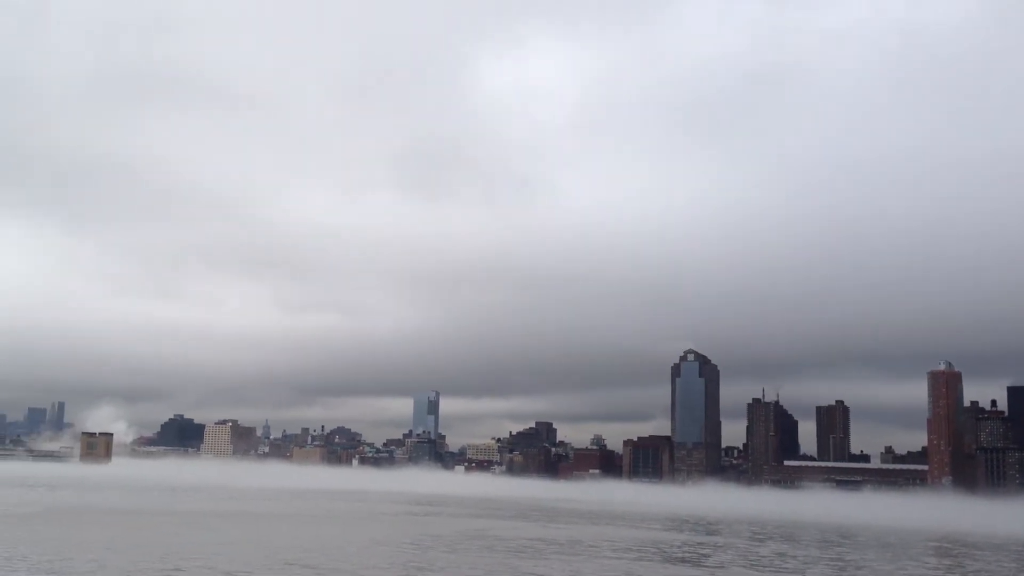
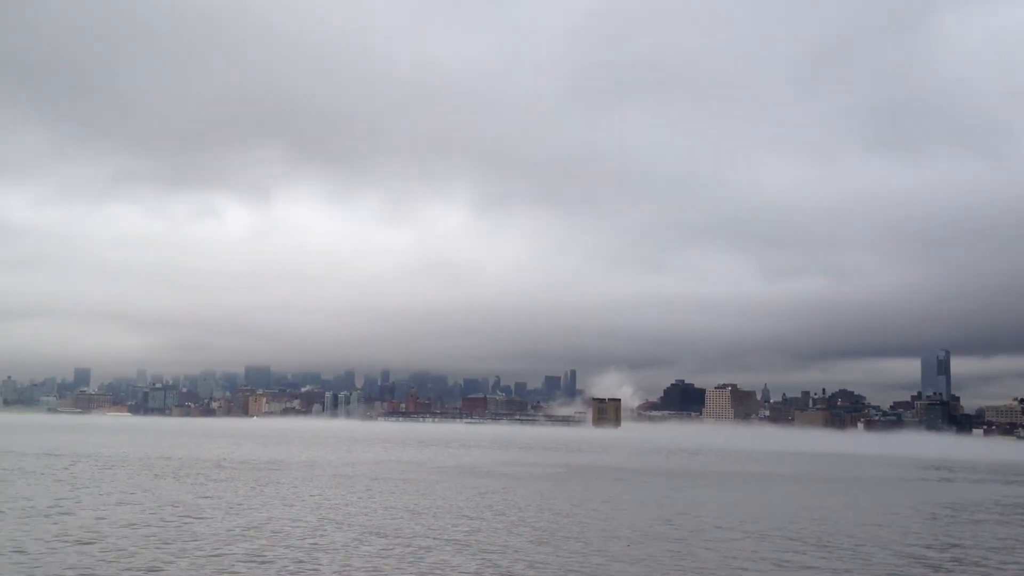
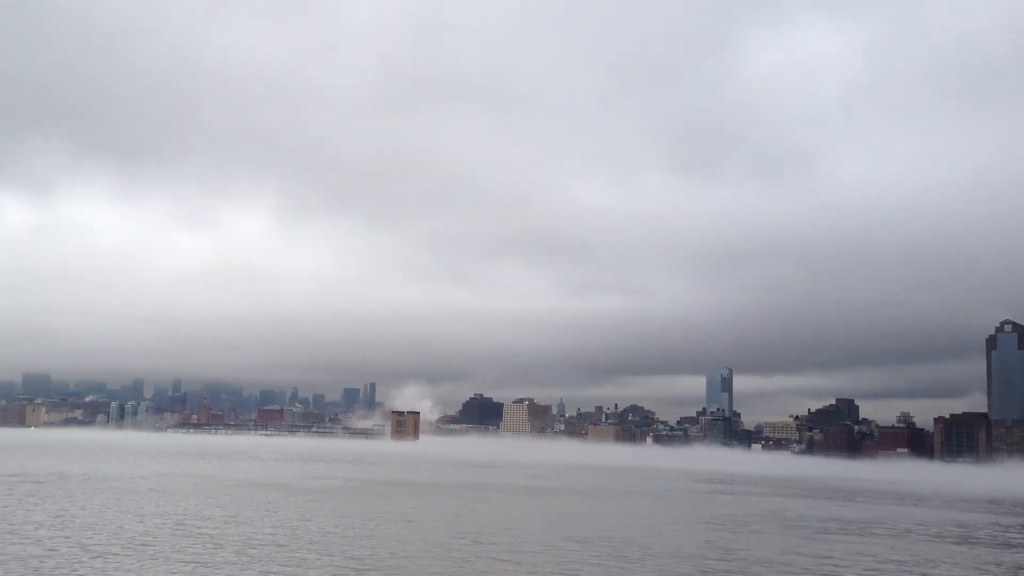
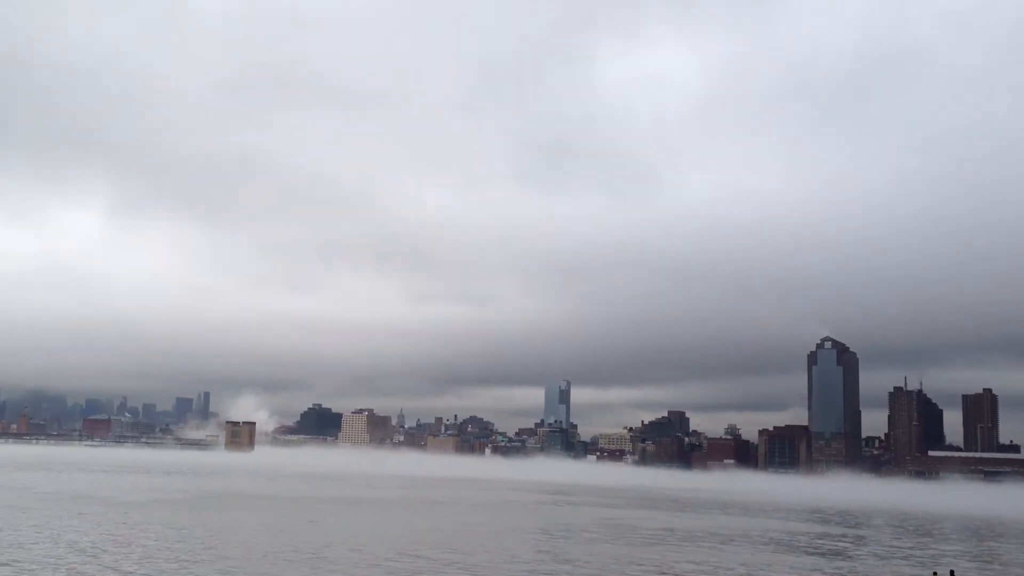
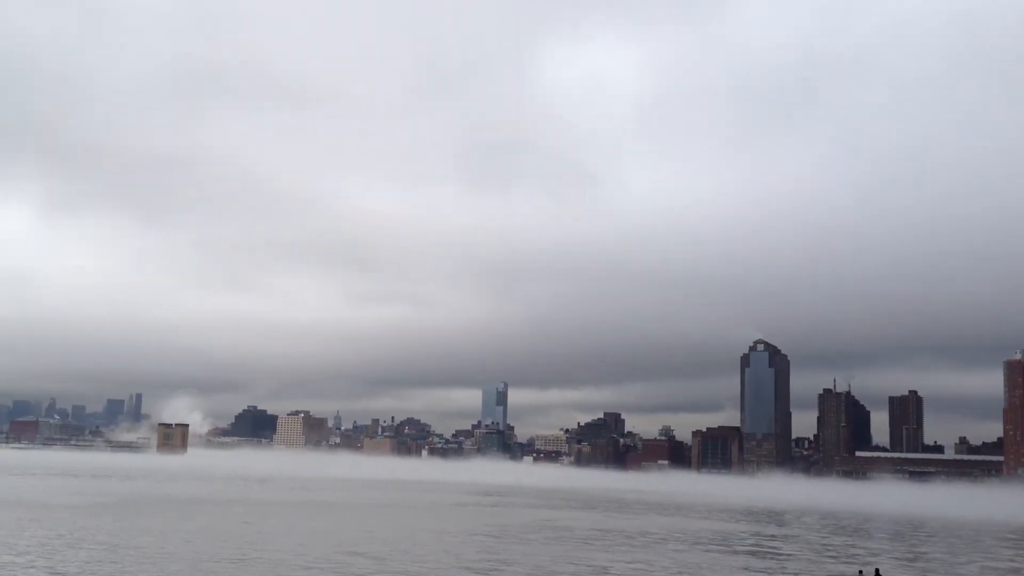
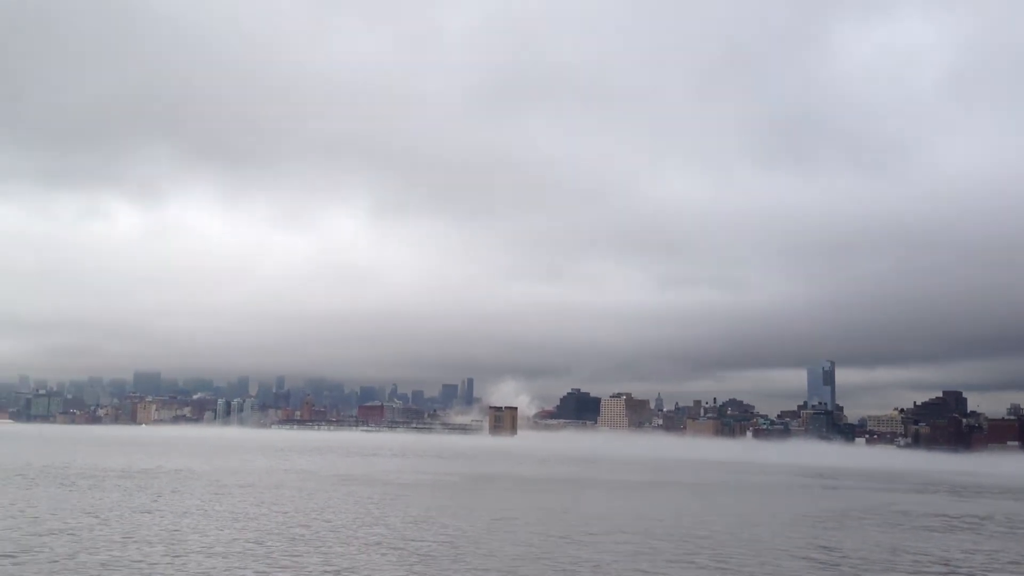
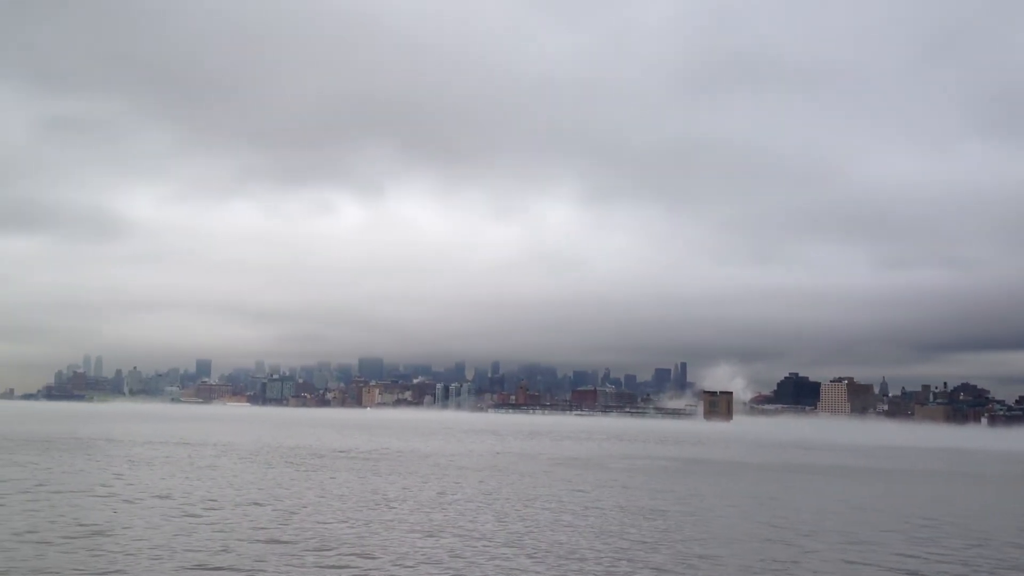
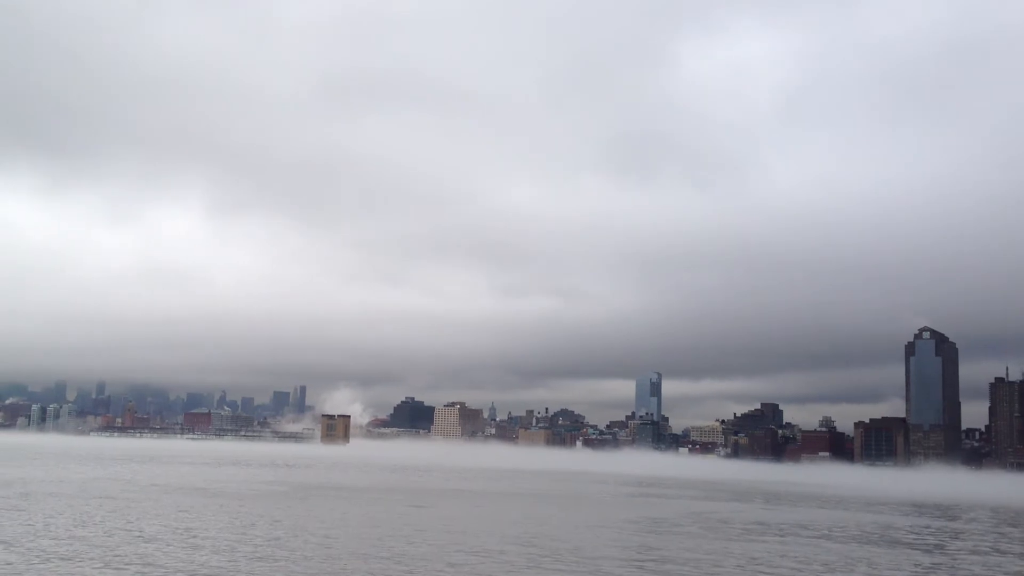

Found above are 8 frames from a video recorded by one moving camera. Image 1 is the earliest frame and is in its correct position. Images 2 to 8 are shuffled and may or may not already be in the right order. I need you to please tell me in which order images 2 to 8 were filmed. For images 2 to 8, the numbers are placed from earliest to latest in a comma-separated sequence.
5, 4, 8, 3, 6, 2, 7
